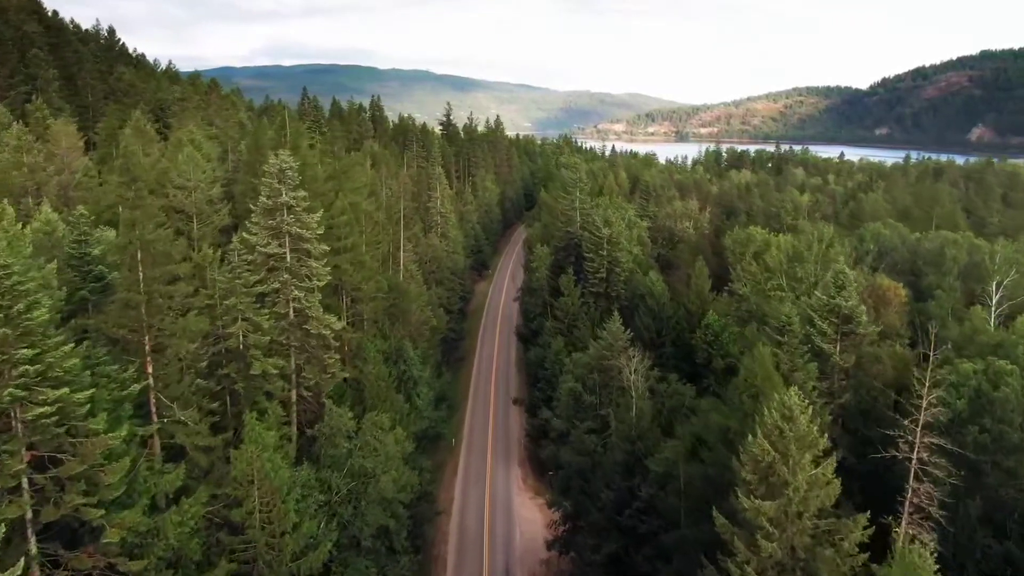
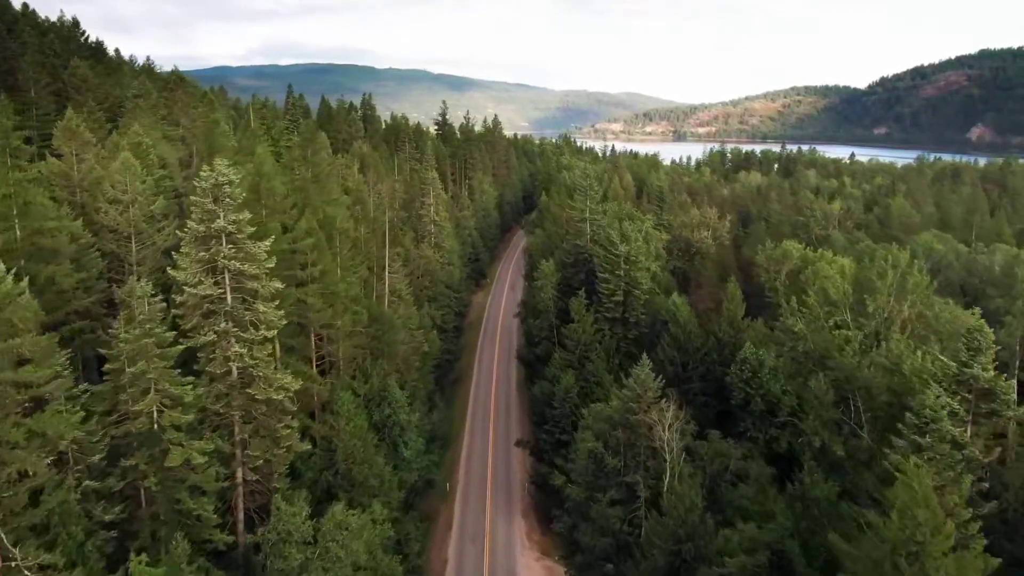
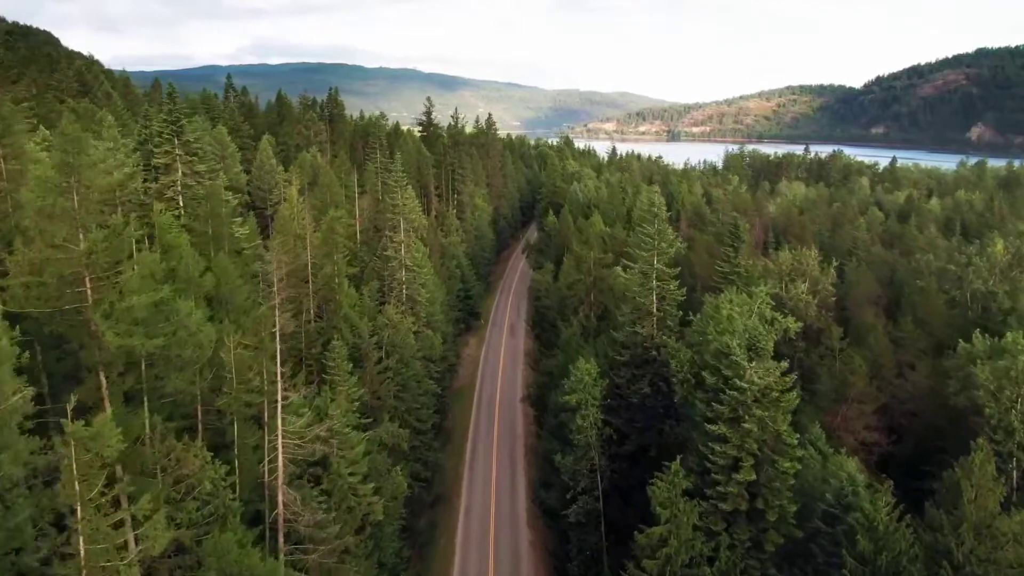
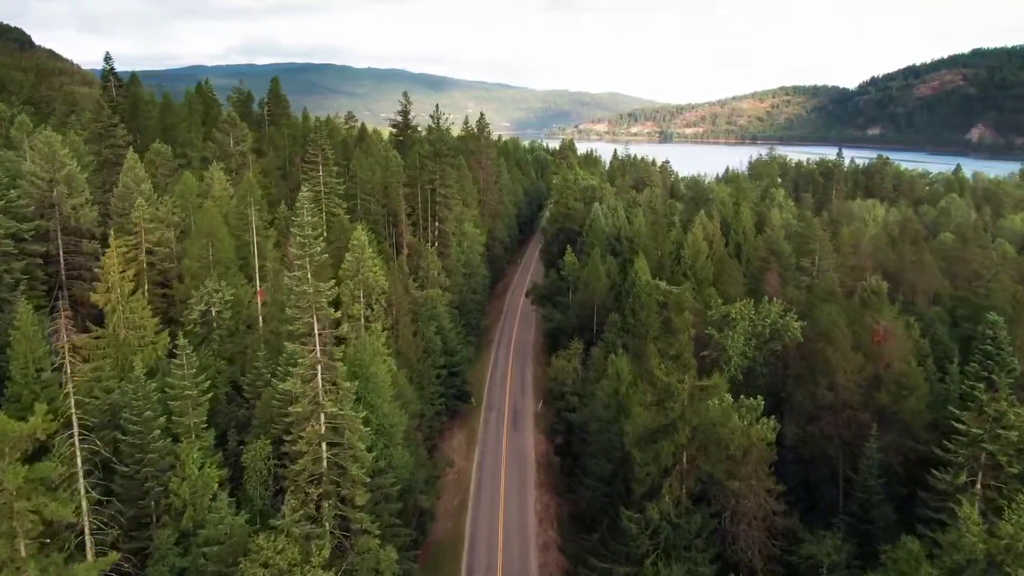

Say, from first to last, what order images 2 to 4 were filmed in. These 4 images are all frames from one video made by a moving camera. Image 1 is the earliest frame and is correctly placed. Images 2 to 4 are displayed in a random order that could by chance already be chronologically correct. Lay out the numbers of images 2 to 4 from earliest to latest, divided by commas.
2, 3, 4
